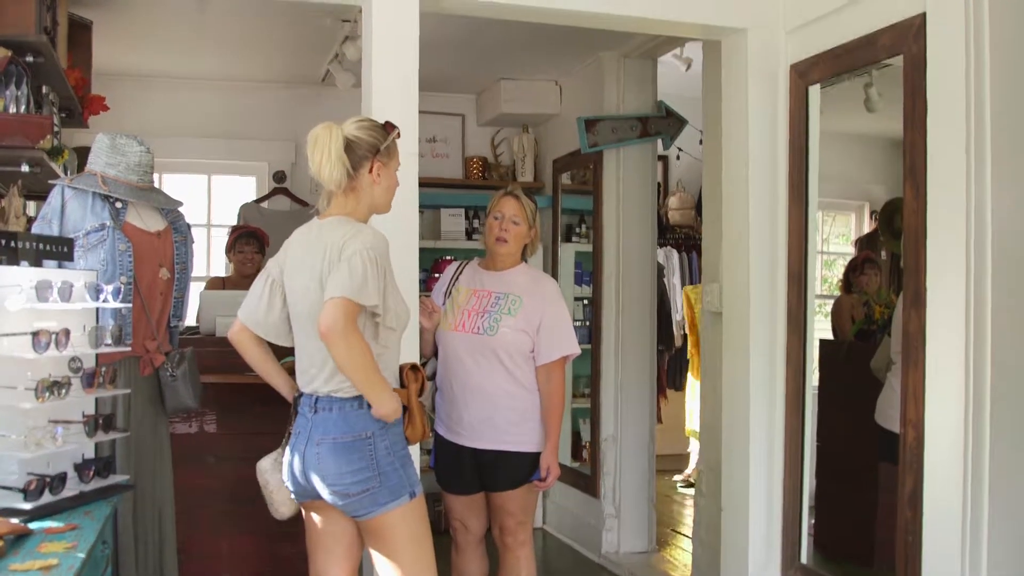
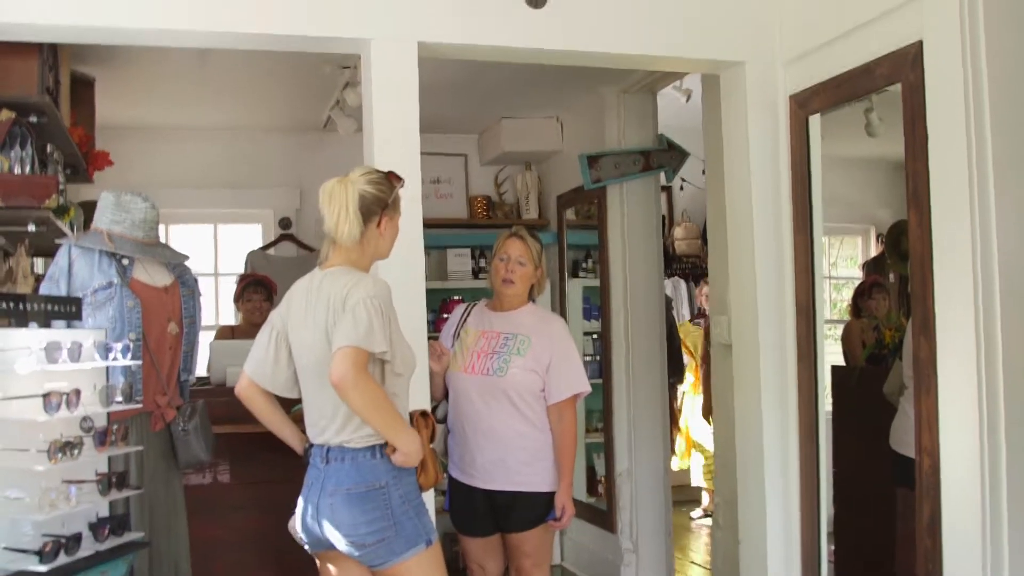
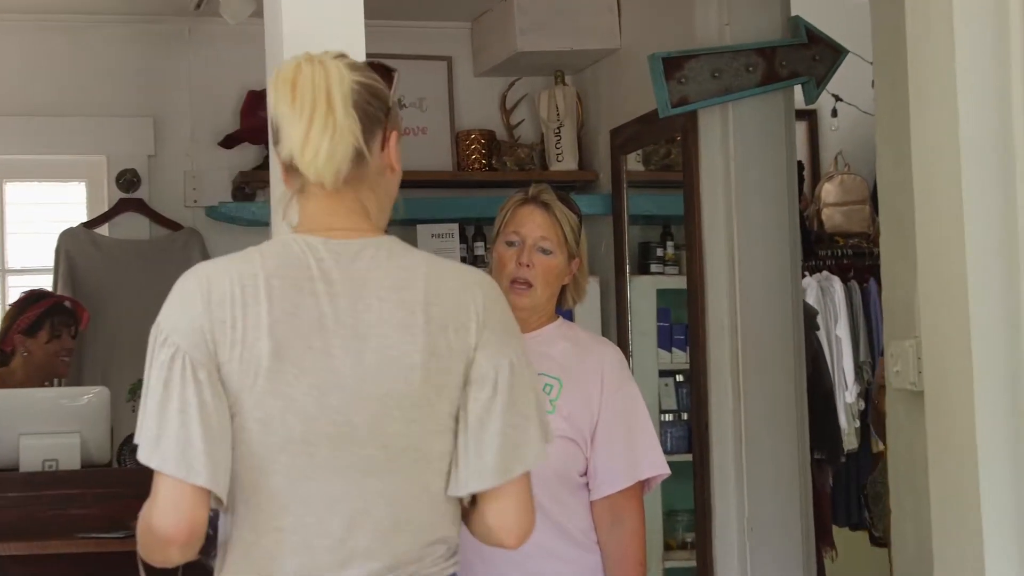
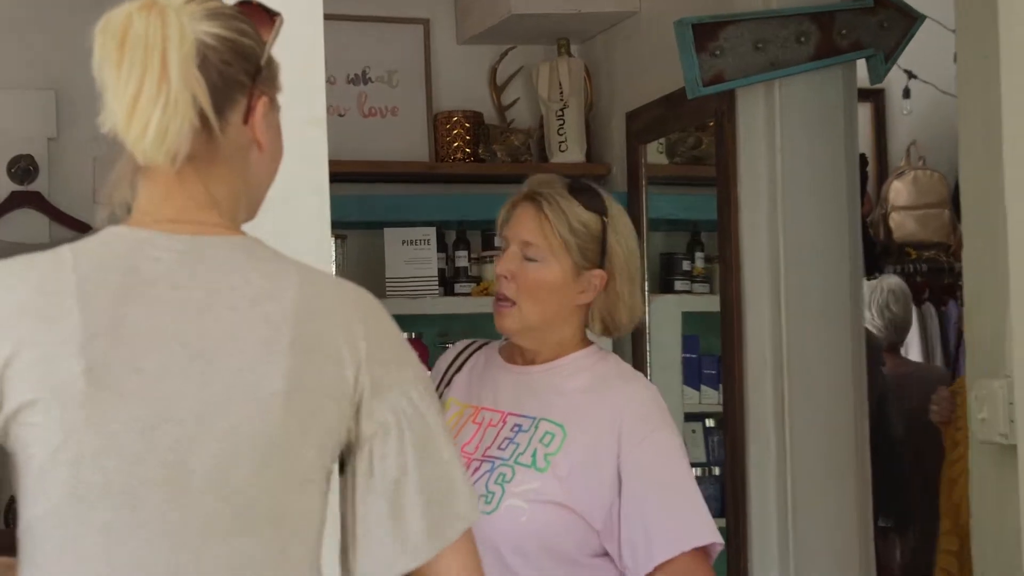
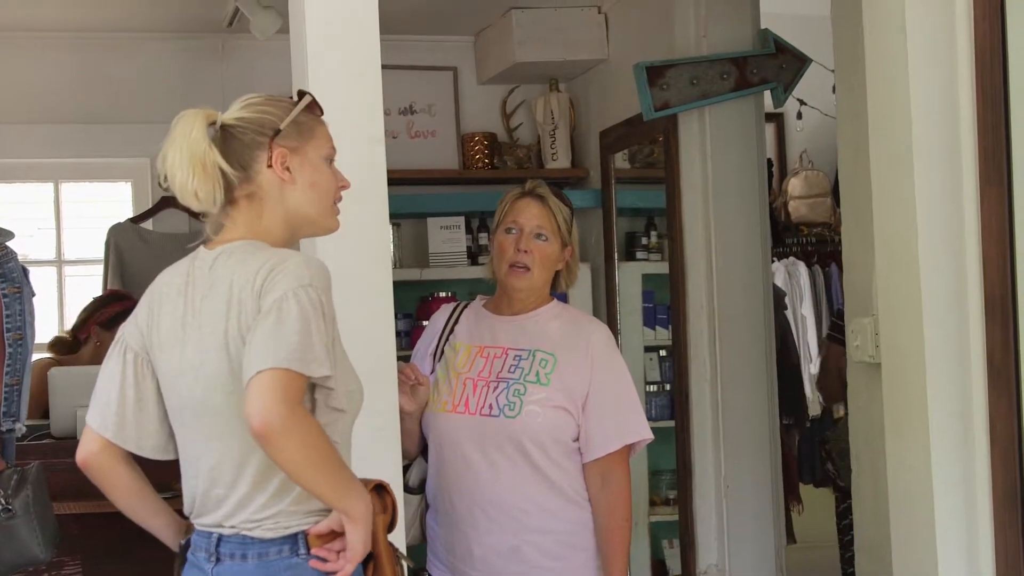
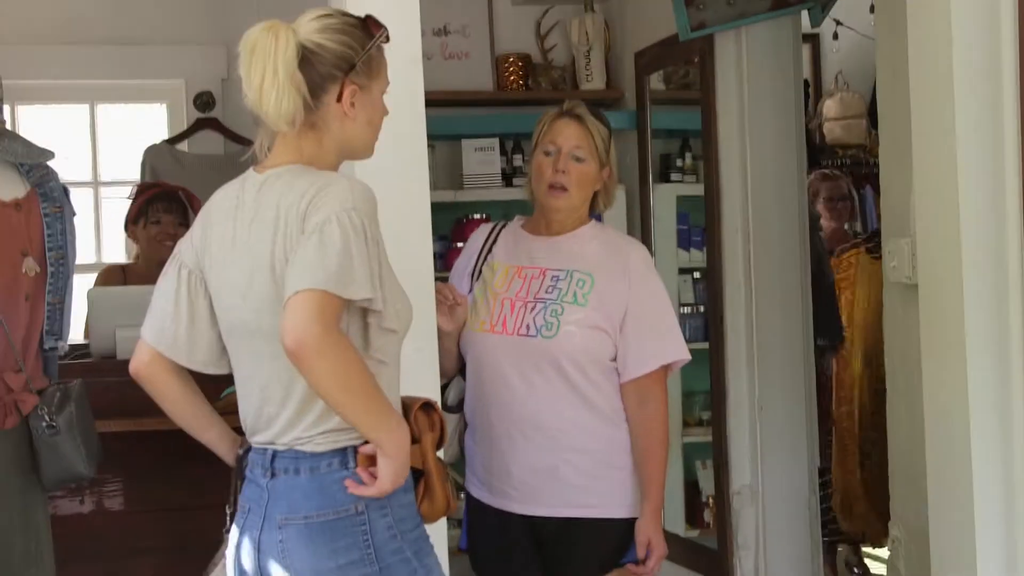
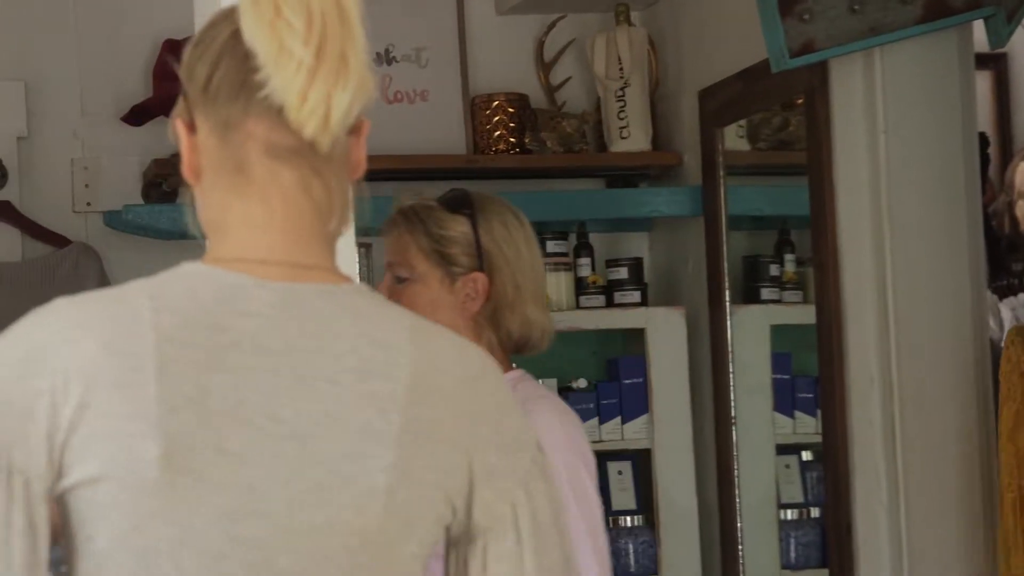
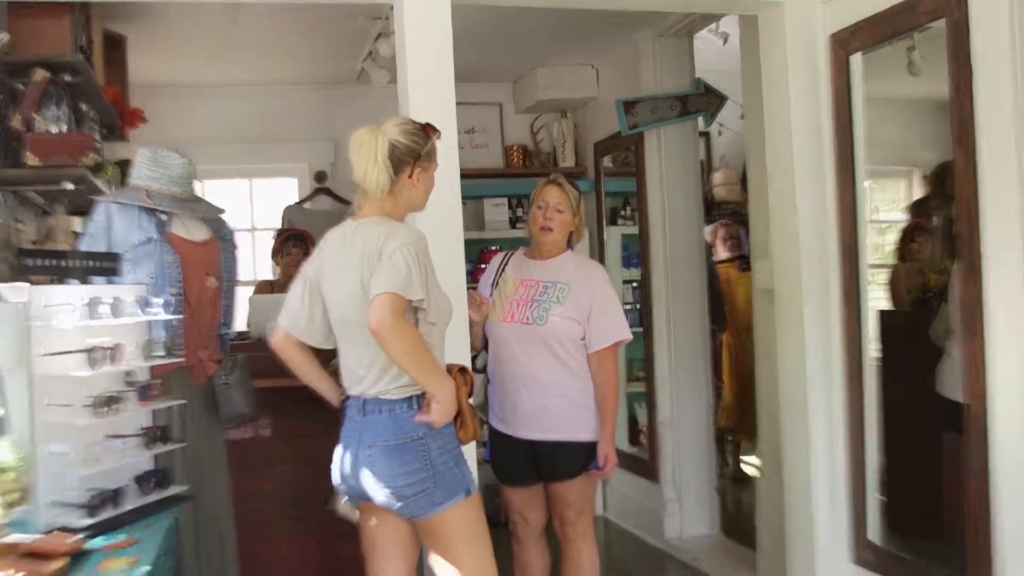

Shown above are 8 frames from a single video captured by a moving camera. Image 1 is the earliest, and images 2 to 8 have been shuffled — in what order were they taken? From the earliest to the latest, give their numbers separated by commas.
2, 8, 6, 5, 3, 4, 7
